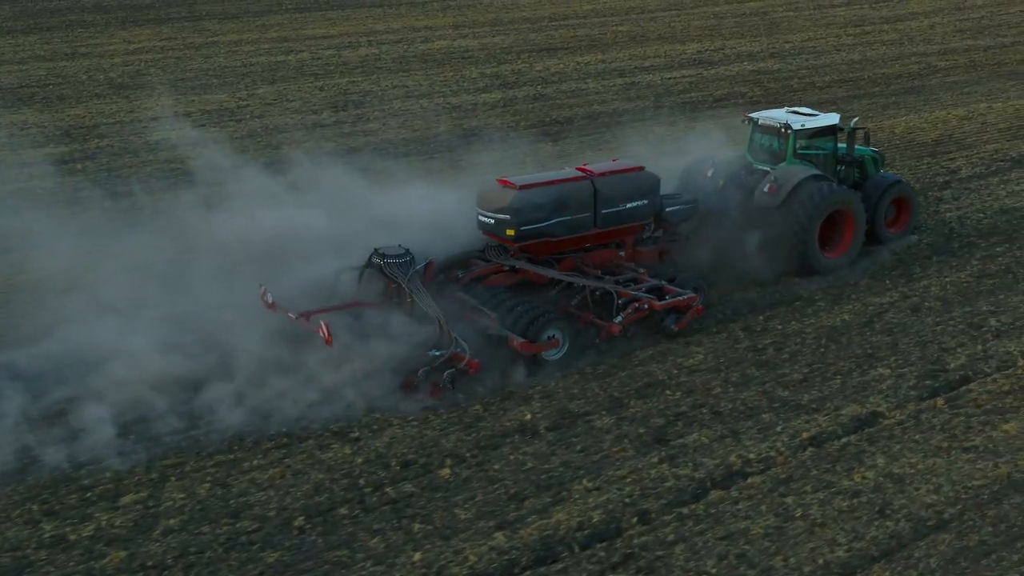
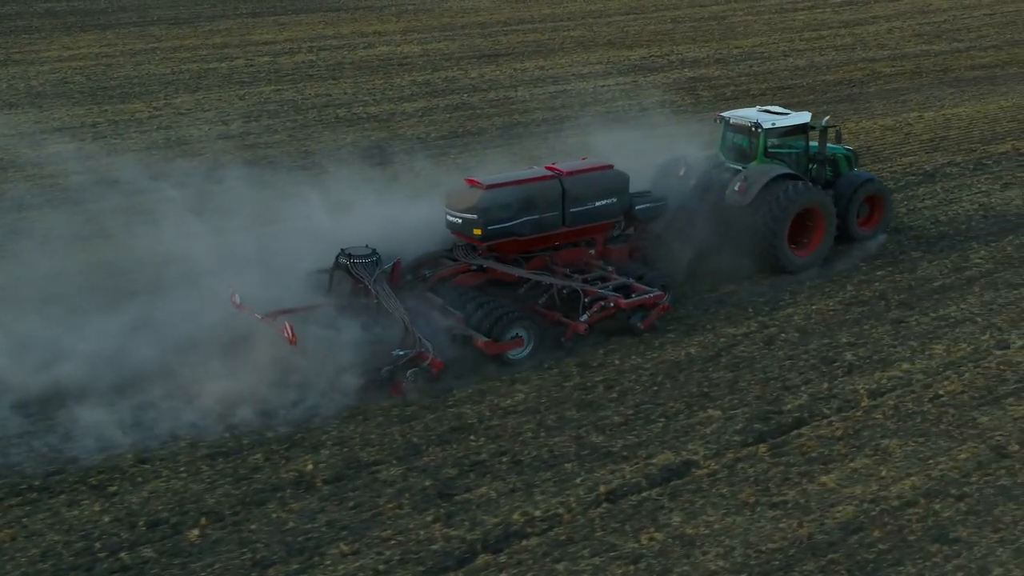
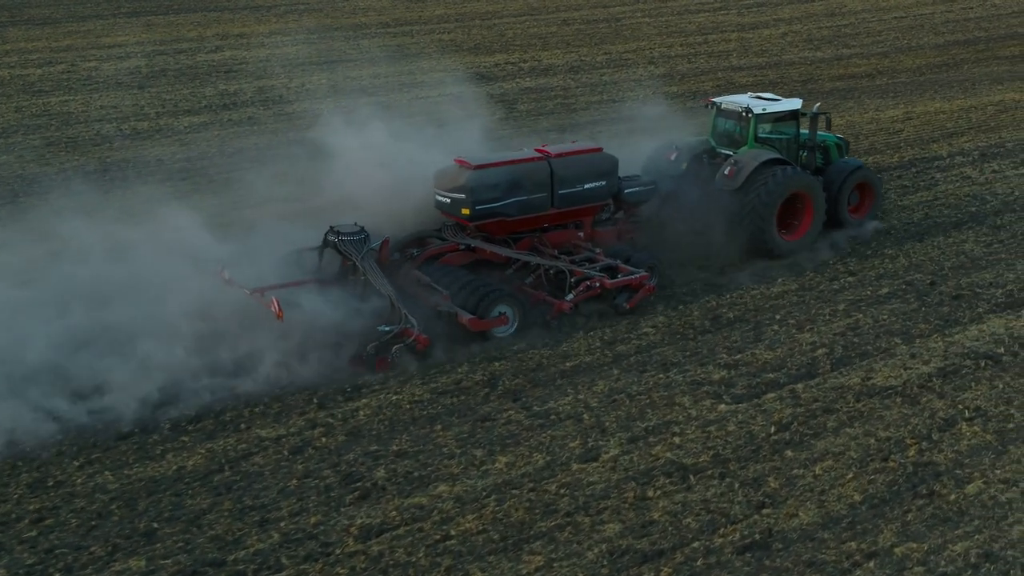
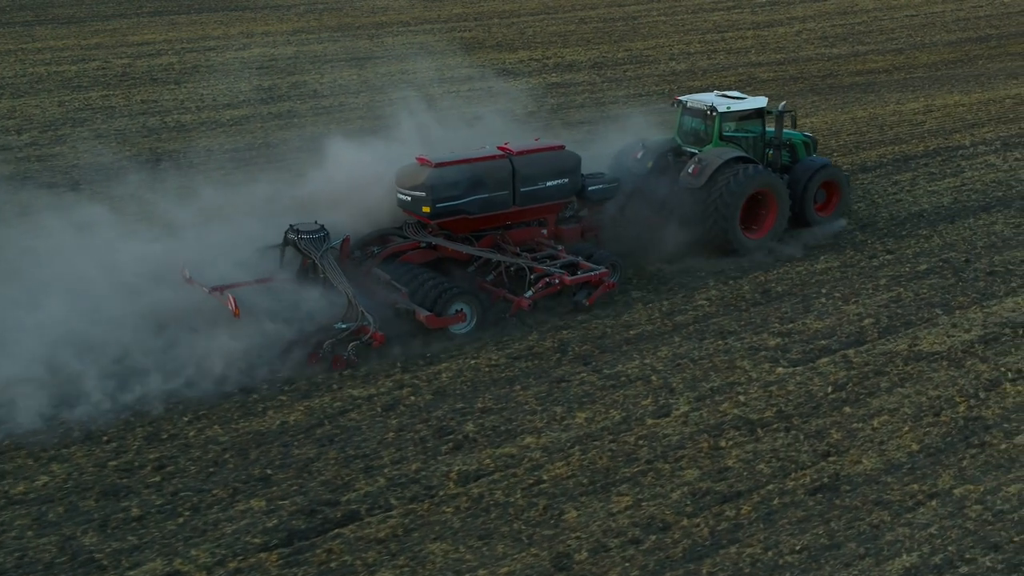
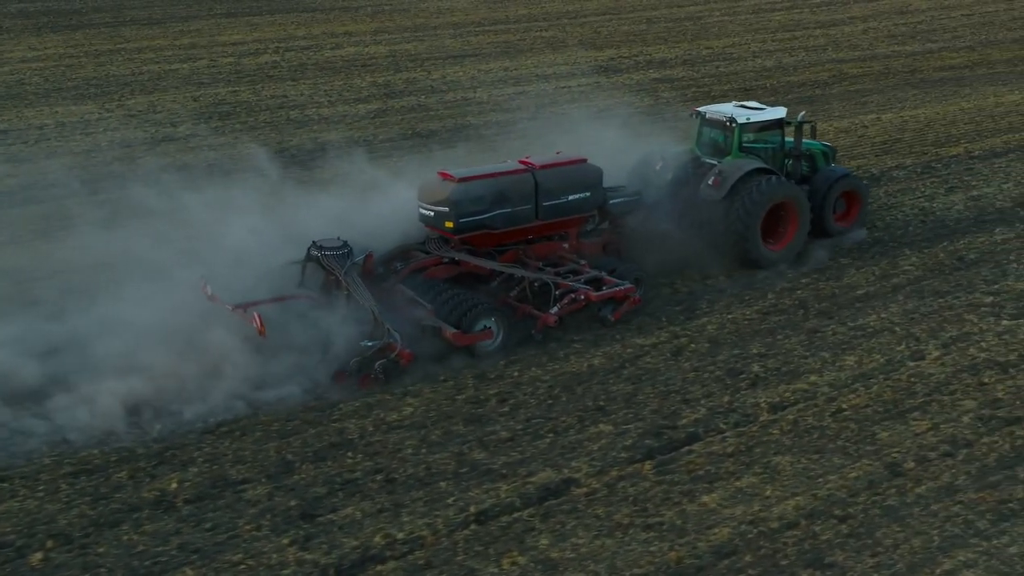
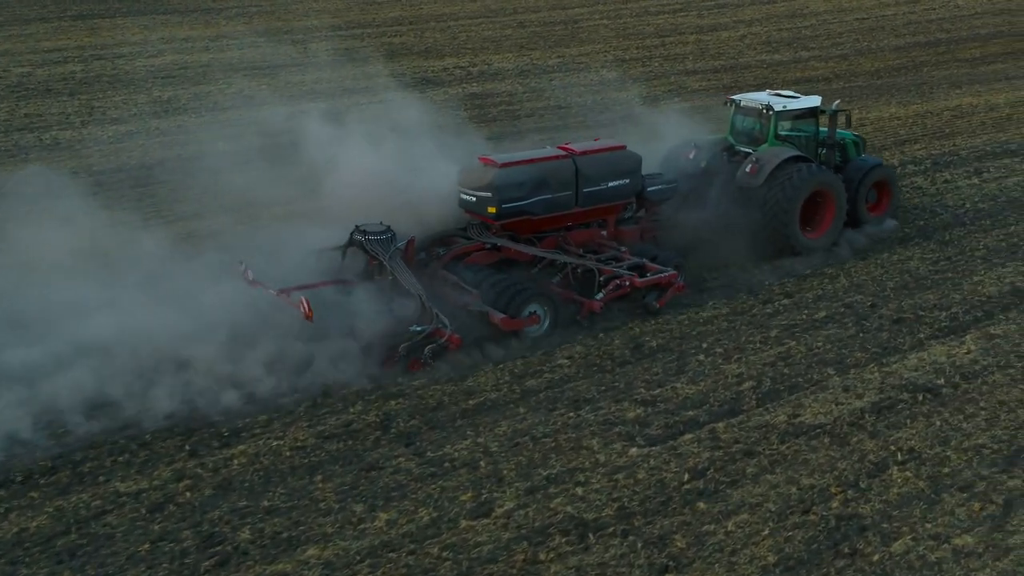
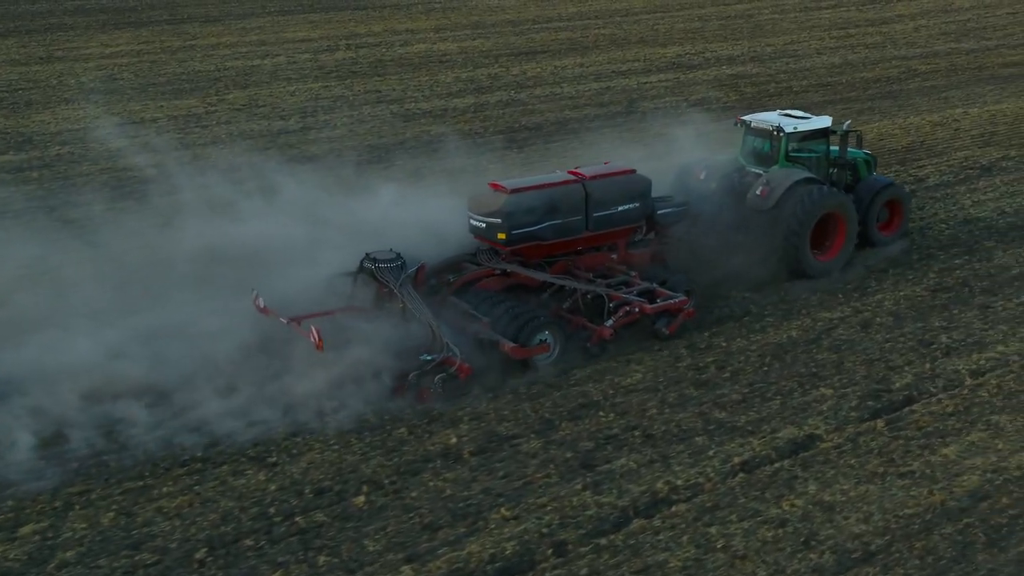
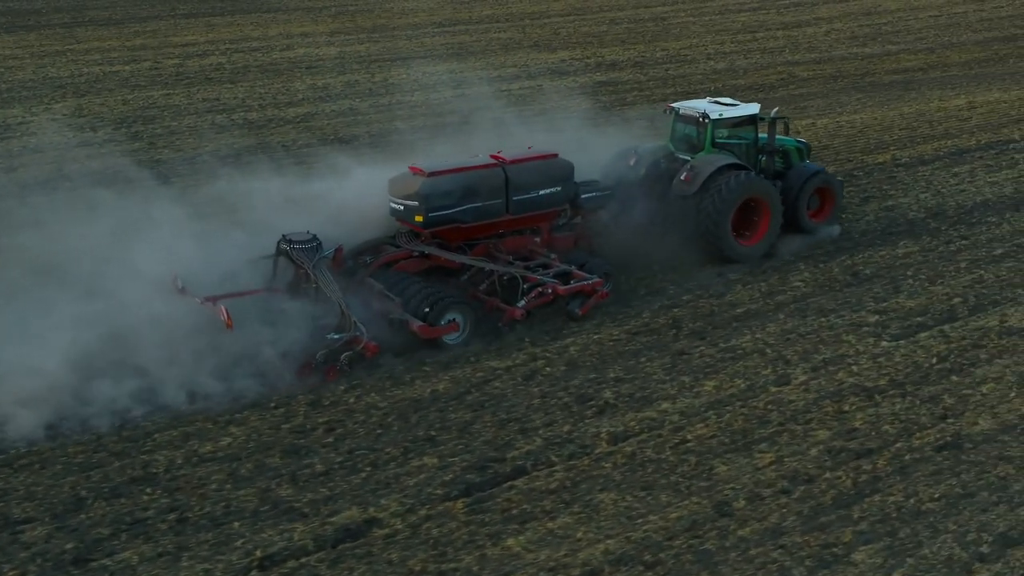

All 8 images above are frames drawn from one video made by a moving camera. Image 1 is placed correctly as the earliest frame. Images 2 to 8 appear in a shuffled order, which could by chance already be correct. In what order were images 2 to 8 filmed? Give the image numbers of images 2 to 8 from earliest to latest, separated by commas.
7, 2, 5, 8, 4, 3, 6
